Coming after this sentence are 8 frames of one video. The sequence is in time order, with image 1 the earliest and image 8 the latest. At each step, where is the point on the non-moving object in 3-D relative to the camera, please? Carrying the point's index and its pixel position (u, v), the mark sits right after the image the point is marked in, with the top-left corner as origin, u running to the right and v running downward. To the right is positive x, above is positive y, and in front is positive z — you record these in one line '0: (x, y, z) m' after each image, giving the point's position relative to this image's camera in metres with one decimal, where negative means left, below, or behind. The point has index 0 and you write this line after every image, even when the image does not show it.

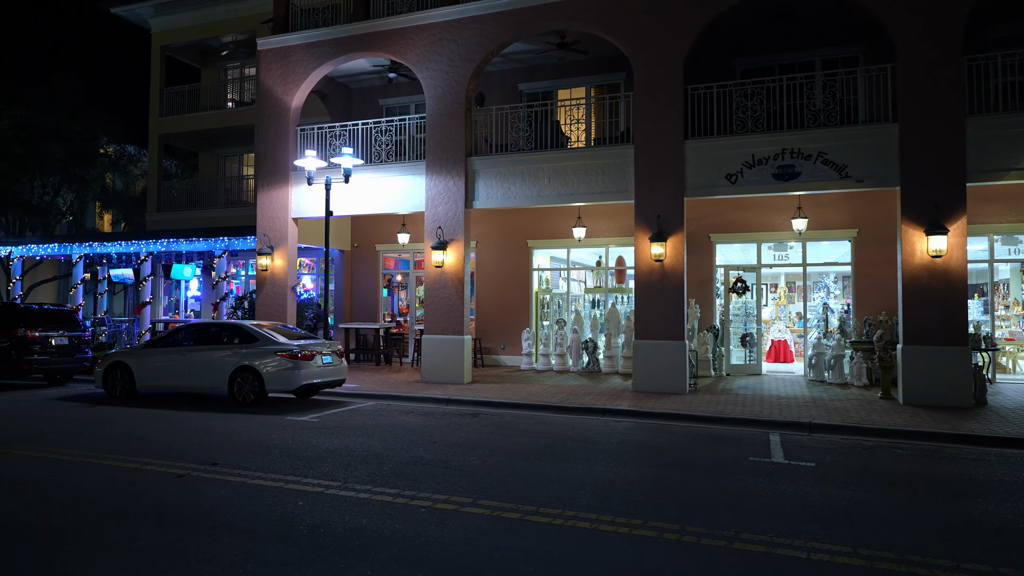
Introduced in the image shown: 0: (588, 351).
0: (+1.9, -1.6, +16.9) m
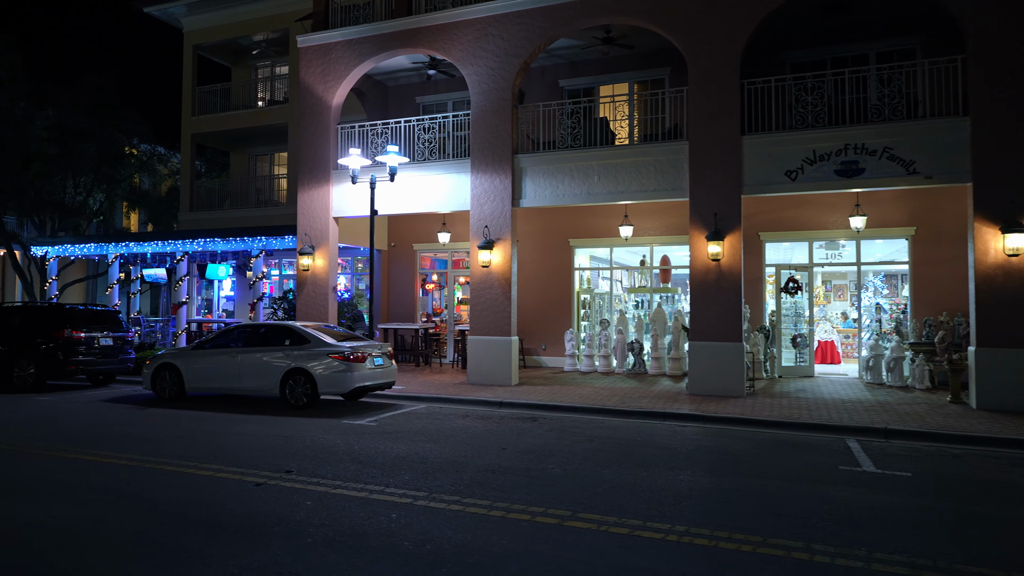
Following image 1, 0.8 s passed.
0: (+2.9, -1.6, +16.6) m
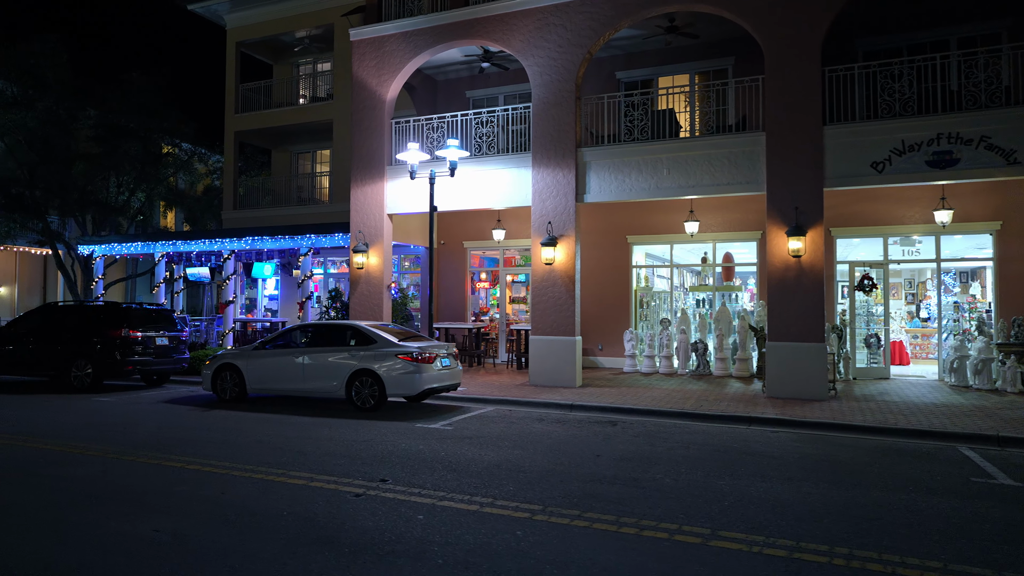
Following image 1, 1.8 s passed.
0: (+4.3, -1.5, +16.0) m
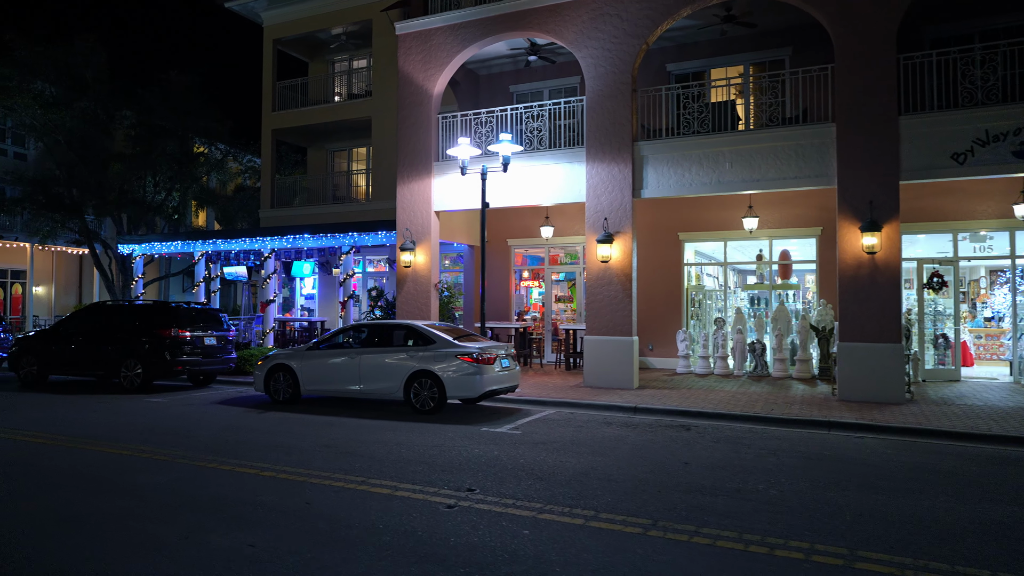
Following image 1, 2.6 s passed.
0: (+5.4, -1.5, +15.4) m
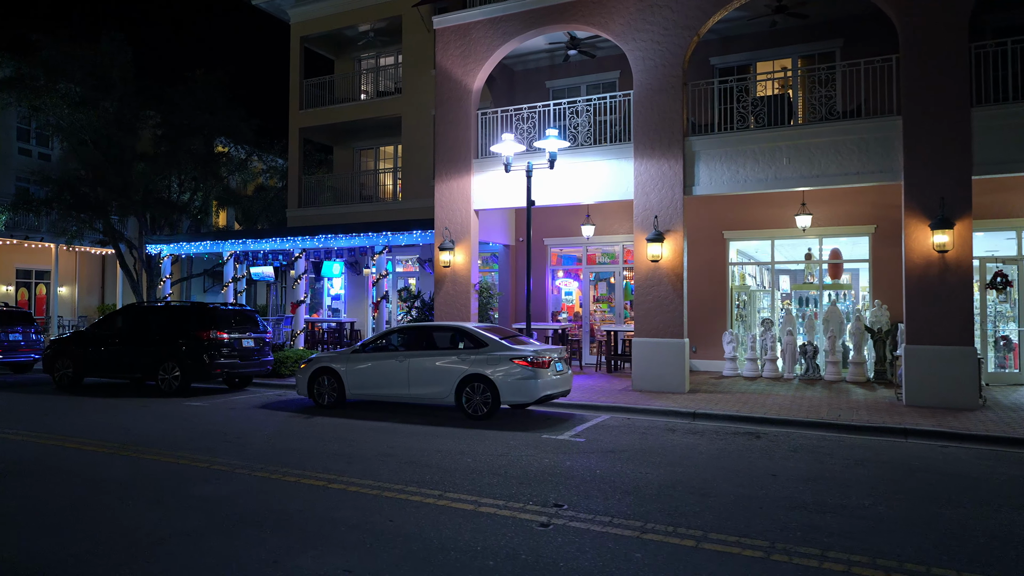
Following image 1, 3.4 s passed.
0: (+6.3, -1.5, +14.9) m
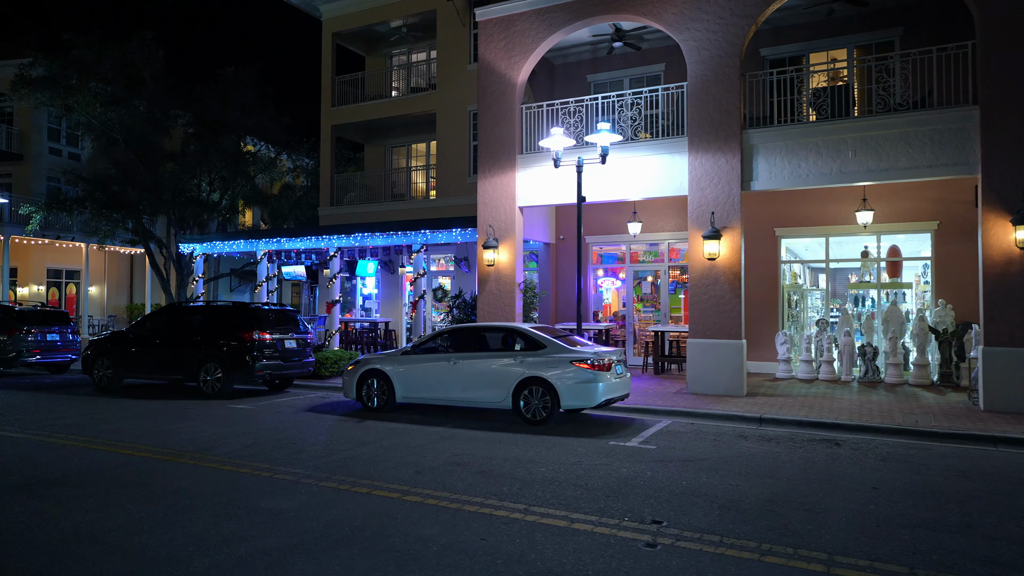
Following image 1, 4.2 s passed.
0: (+7.3, -1.5, +14.3) m
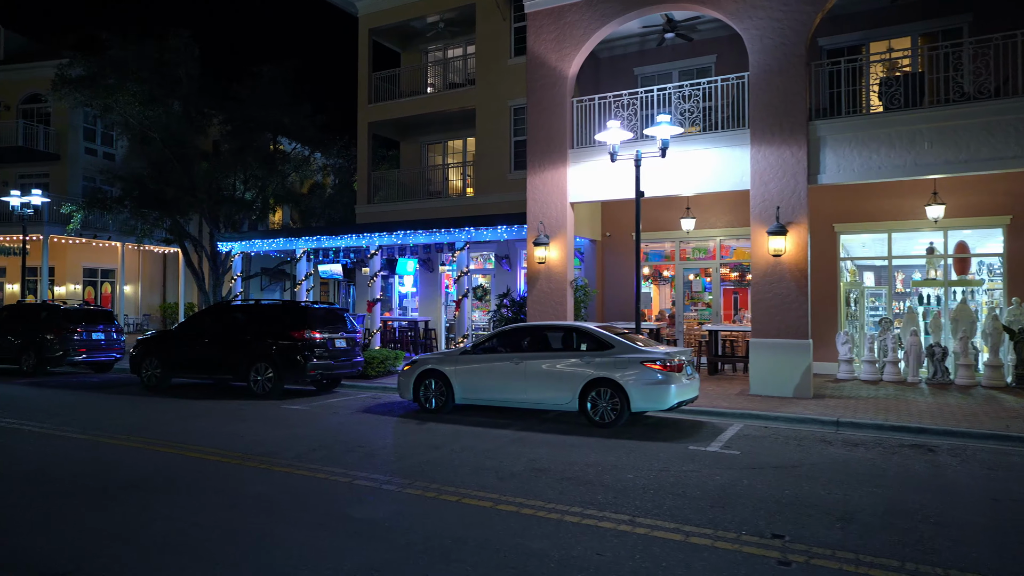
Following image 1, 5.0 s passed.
0: (+8.4, -1.4, +13.8) m
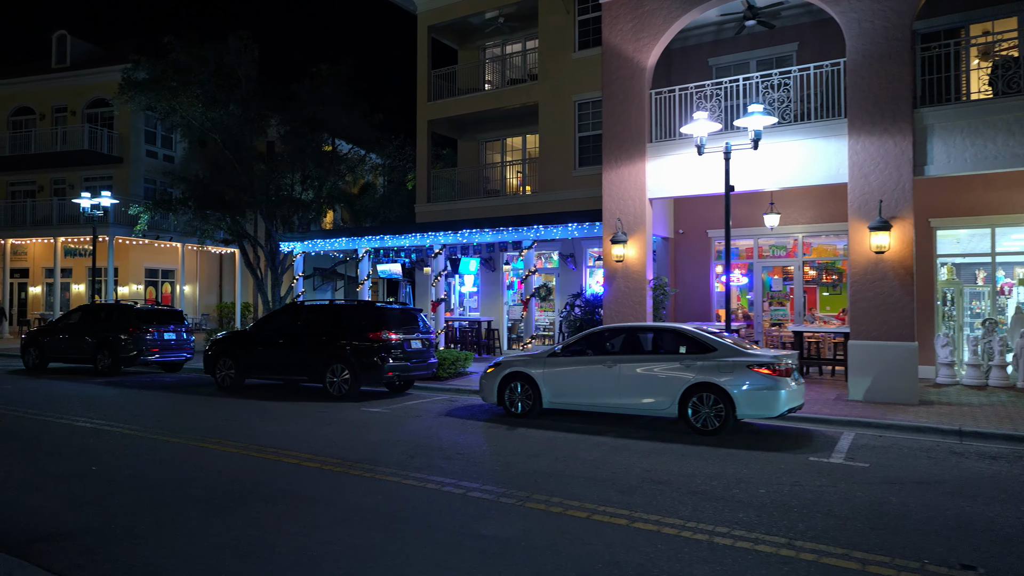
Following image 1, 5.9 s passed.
0: (+9.9, -1.4, +12.8) m
